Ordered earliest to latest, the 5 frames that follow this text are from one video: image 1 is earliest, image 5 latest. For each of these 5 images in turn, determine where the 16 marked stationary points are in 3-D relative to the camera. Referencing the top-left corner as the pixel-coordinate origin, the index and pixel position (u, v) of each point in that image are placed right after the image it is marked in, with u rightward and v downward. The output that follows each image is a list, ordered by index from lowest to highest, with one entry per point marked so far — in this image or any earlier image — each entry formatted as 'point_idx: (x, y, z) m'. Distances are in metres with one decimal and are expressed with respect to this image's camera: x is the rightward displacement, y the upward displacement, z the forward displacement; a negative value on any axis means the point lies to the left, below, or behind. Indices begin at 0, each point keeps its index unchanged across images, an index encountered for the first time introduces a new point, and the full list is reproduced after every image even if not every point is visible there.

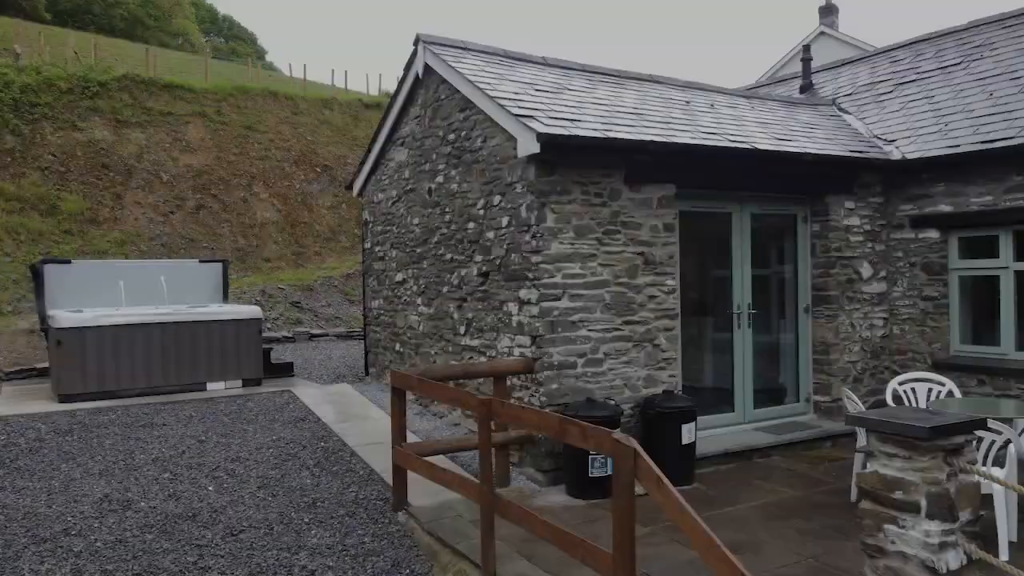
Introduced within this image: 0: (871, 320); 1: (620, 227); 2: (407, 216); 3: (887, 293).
0: (+2.6, -0.2, +7.1) m
1: (+0.6, +0.4, +5.8) m
2: (-0.8, +0.6, +7.5) m
3: (+2.8, 0.0, +7.2) m
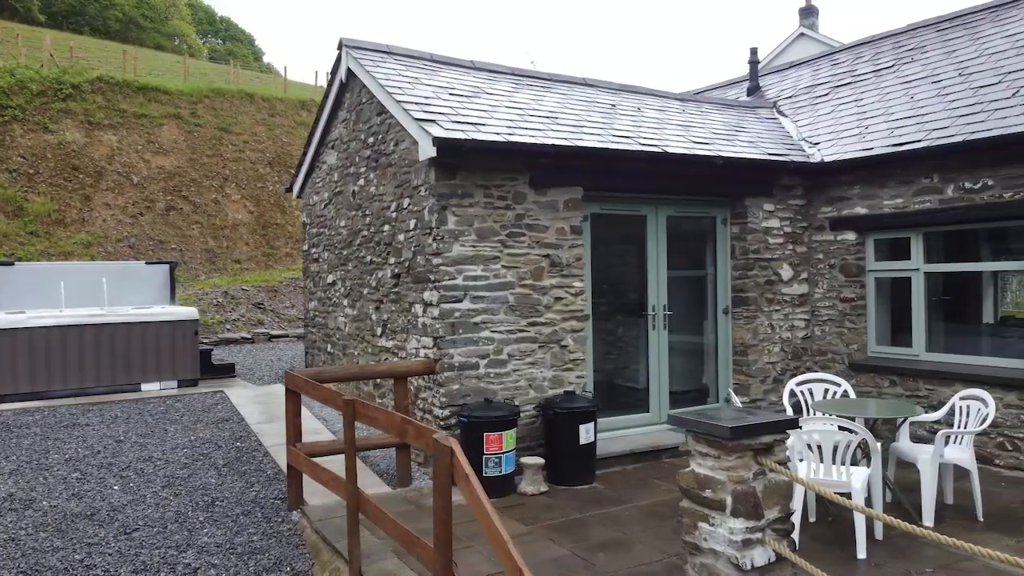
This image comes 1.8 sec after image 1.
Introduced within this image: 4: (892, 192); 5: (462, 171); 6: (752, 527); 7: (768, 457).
0: (+2.1, -0.2, +7.2) m
1: (+0.1, +0.3, +5.9) m
2: (-1.4, +0.5, +7.6) m
3: (+2.2, 0.0, +7.3) m
4: (+2.6, +0.6, +6.6) m
5: (-0.3, +0.7, +5.6) m
6: (+0.7, -0.7, +3.0) m
7: (+0.8, -0.5, +3.1) m
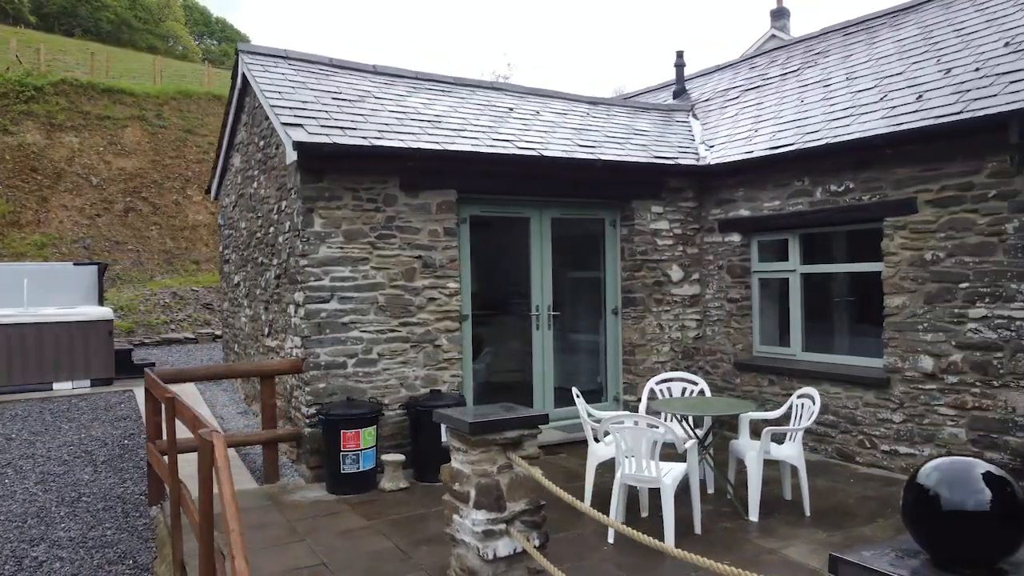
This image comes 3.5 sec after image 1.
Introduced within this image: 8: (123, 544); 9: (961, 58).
0: (+1.3, -0.2, +7.3) m
1: (-0.7, +0.3, +6.0) m
2: (-2.1, +0.5, +7.7) m
3: (+1.4, 0.0, +7.4) m
4: (+1.8, +0.6, +6.7) m
5: (-1.1, +0.7, +5.8) m
6: (-0.1, -0.7, +3.2) m
7: (0.0, -0.5, +3.2) m
8: (-1.9, -1.3, +4.9) m
9: (+2.8, +1.4, +6.1) m
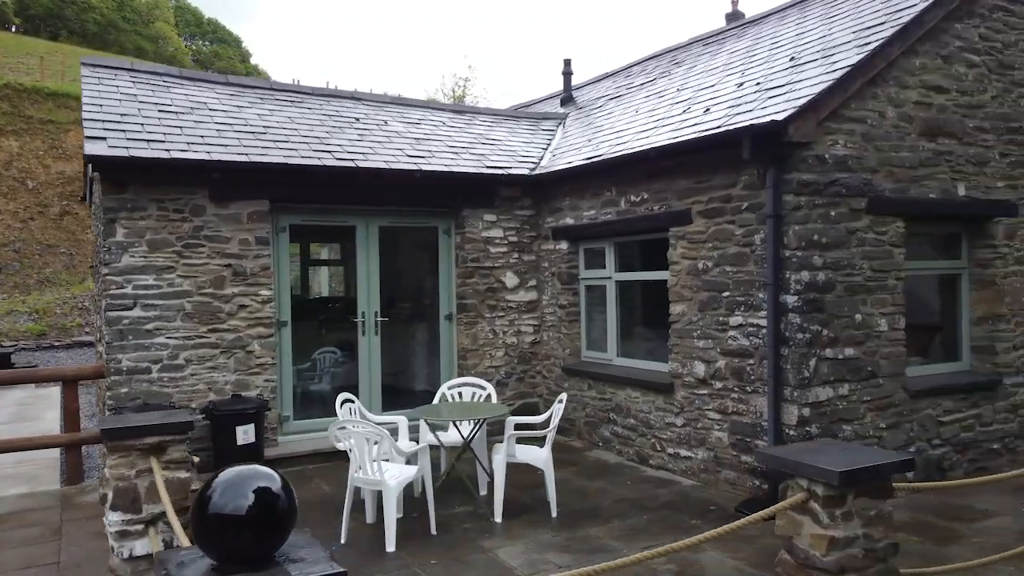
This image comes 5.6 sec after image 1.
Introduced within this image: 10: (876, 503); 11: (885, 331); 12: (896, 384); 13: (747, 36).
0: (0.0, -0.3, +7.5) m
1: (-1.9, +0.3, +6.2) m
2: (-3.4, +0.5, +7.9) m
3: (+0.2, -0.1, +7.6) m
4: (+0.5, +0.6, +6.9) m
5: (-2.3, +0.6, +6.0) m
6: (-1.3, -0.8, +3.3) m
7: (-1.2, -0.6, +3.4) m
8: (-3.2, -1.3, +5.1) m
9: (+1.6, +1.4, +6.3) m
10: (+1.0, -0.6, +2.6) m
11: (+2.0, -0.2, +5.2) m
12: (+2.1, -0.5, +5.3) m
13: (+1.9, +2.1, +8.0) m
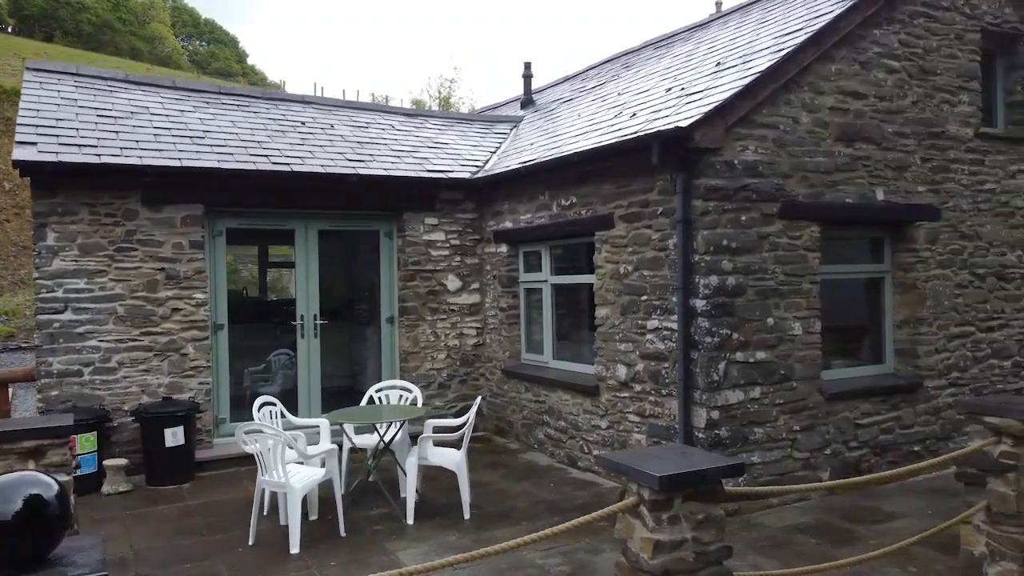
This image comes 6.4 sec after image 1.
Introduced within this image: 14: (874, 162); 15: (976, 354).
0: (-0.4, -0.3, +7.6) m
1: (-2.4, +0.3, +6.2) m
2: (-3.8, +0.5, +7.9) m
3: (-0.2, -0.1, +7.6) m
4: (+0.1, +0.6, +6.9) m
5: (-2.7, +0.6, +6.0) m
6: (-1.7, -0.8, +3.4) m
7: (-1.7, -0.6, +3.5) m
8: (-3.6, -1.4, +5.2) m
9: (+1.1, +1.4, +6.3) m
10: (+0.5, -0.6, +2.7) m
11: (+1.6, -0.3, +5.3) m
12: (+1.6, -0.5, +5.3) m
13: (+1.5, +2.0, +8.0) m
14: (+2.1, +0.7, +5.6) m
15: (+2.9, -0.4, +6.1) m
